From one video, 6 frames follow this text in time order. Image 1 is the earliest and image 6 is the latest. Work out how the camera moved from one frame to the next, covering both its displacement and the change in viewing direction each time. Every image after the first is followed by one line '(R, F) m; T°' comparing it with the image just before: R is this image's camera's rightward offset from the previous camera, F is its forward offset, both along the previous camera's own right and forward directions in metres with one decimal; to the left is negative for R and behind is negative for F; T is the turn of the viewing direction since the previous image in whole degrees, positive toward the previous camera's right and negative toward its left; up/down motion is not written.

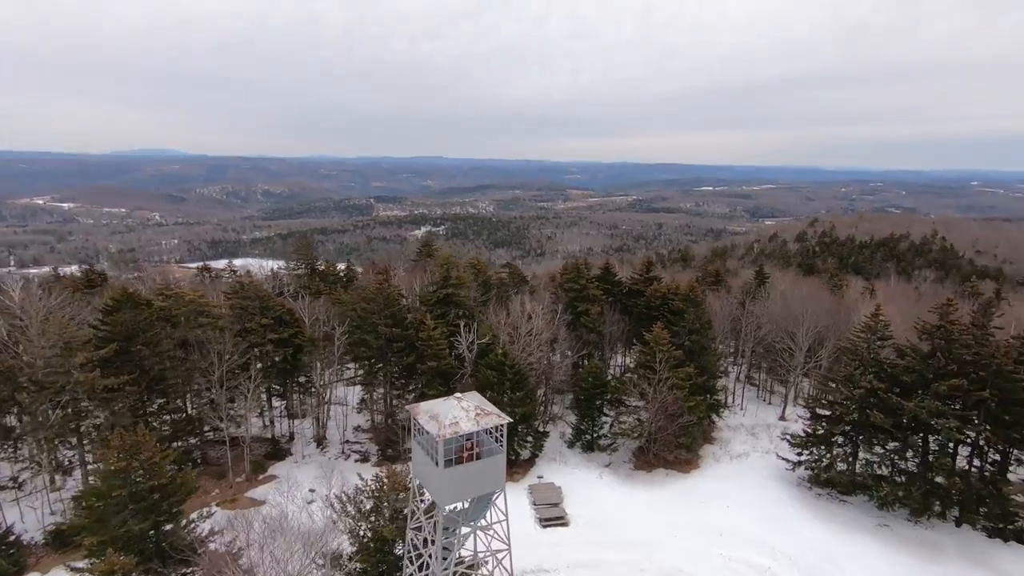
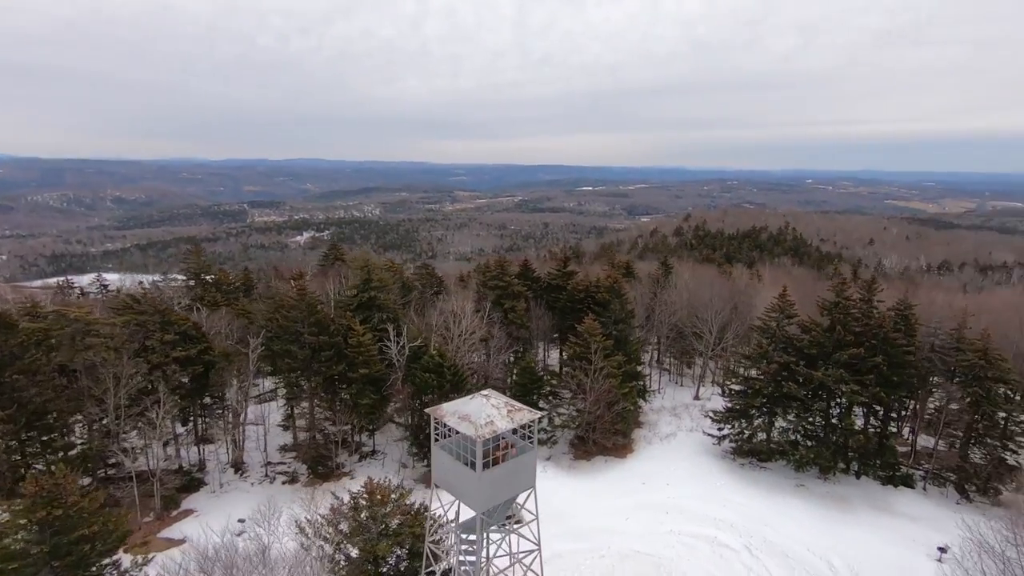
(-1.7, +0.5) m; +11°
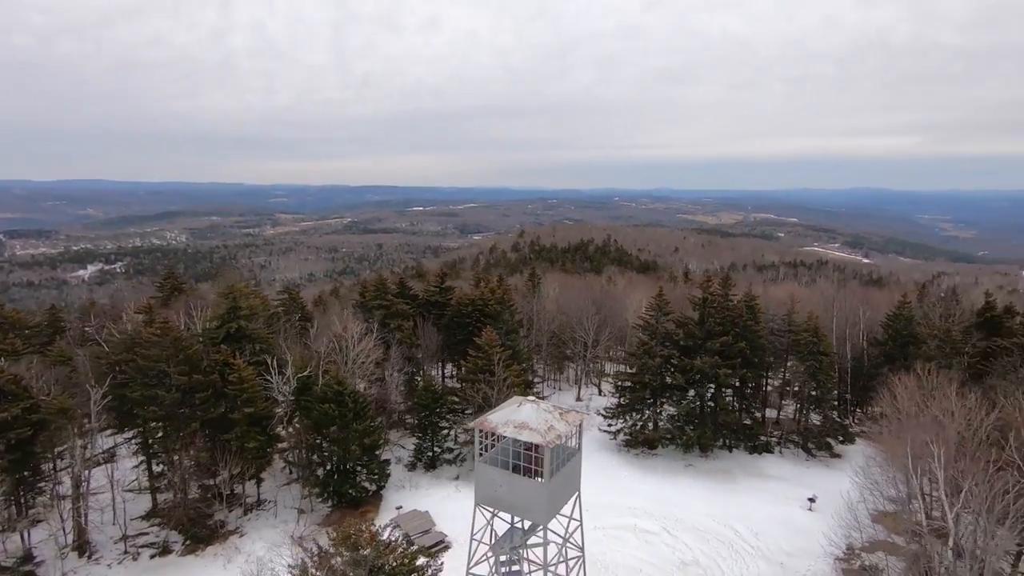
(-2.5, +0.7) m; +17°
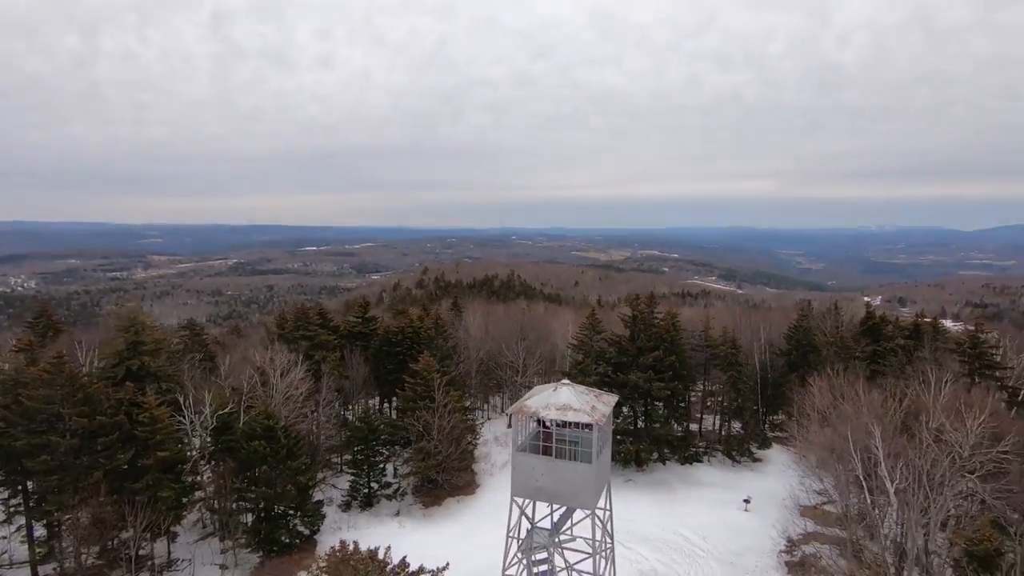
(-1.5, +0.3) m; +10°
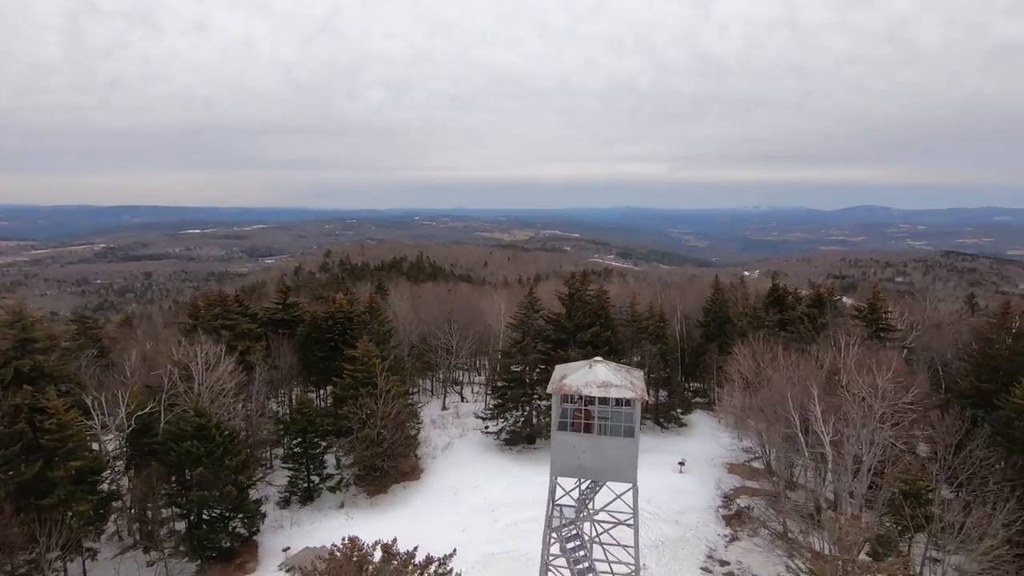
(-1.5, +0.3) m; +10°
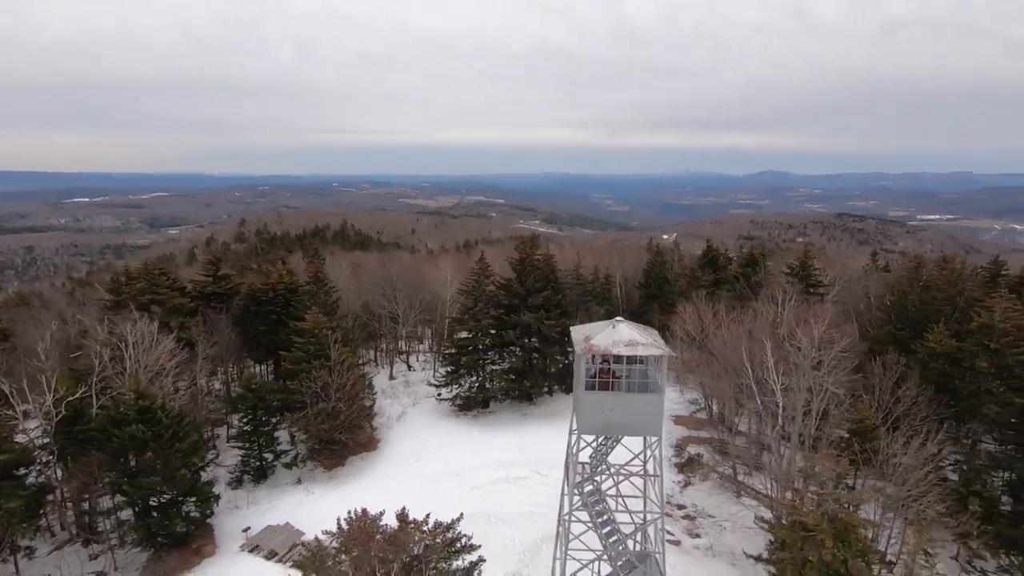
(-1.1, +0.2) m; +7°
